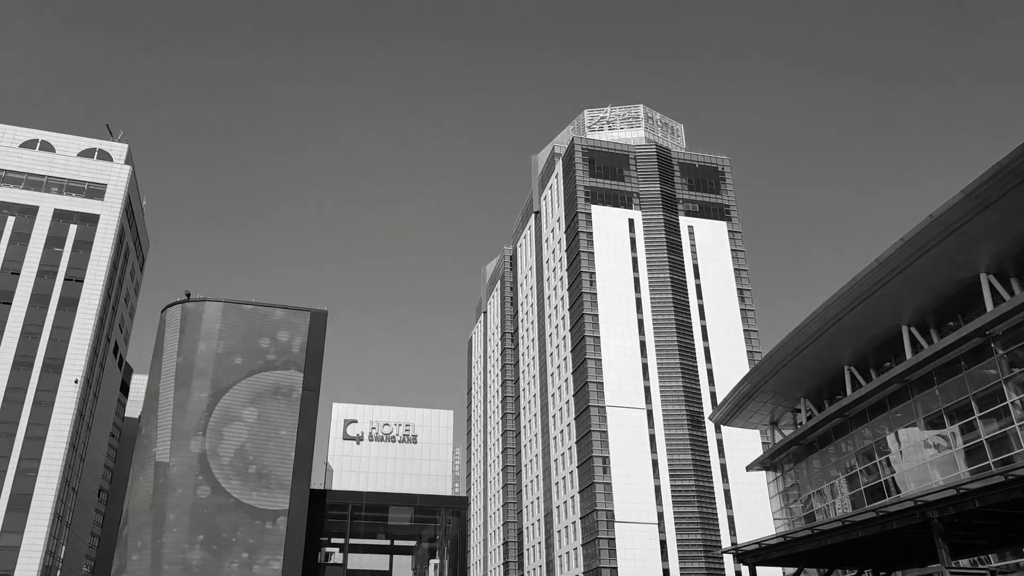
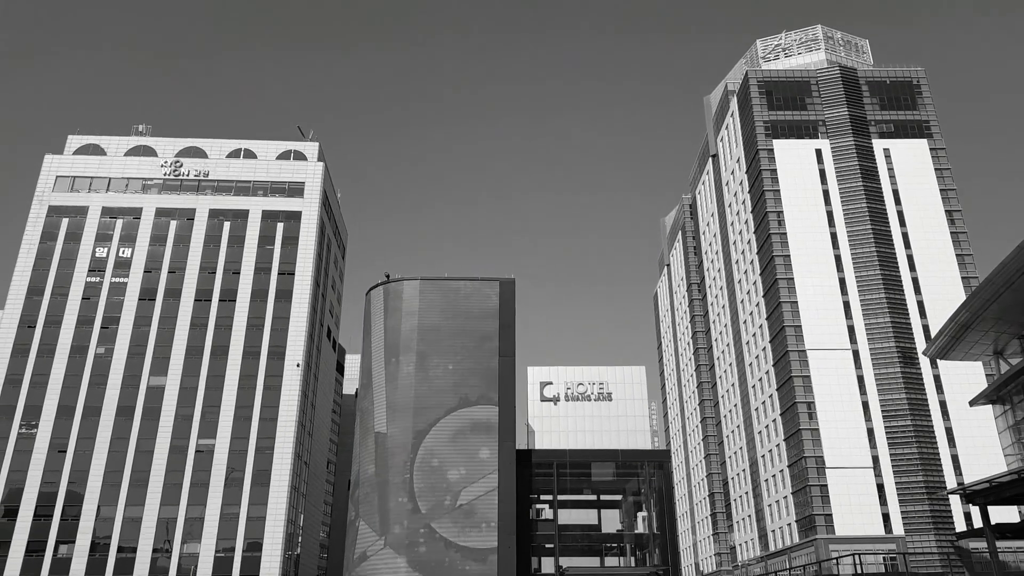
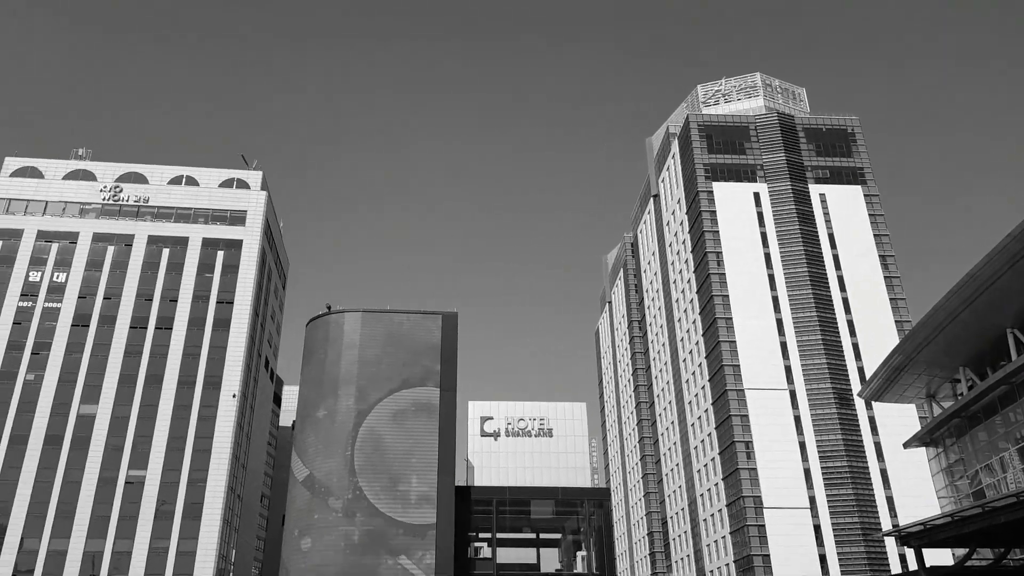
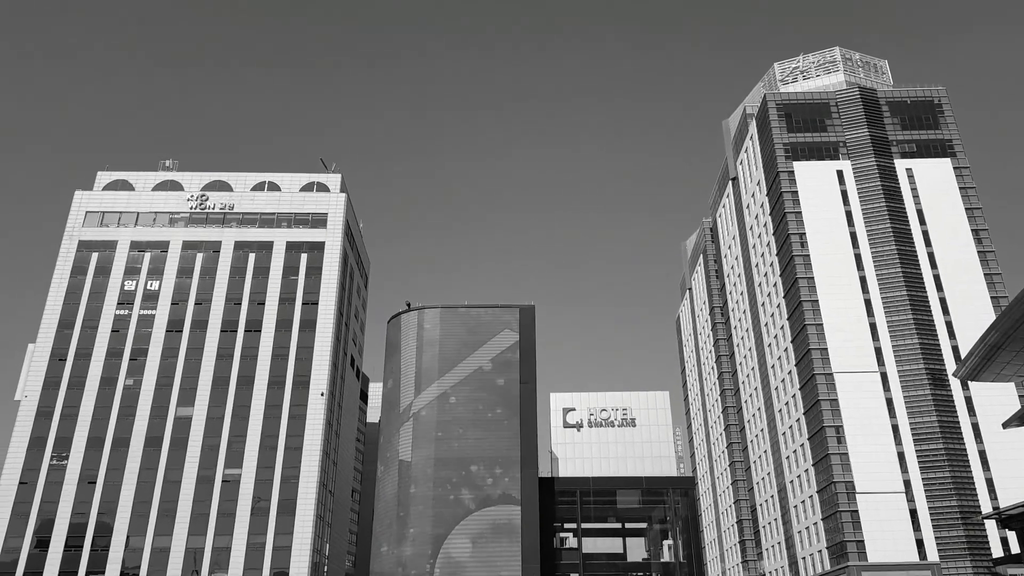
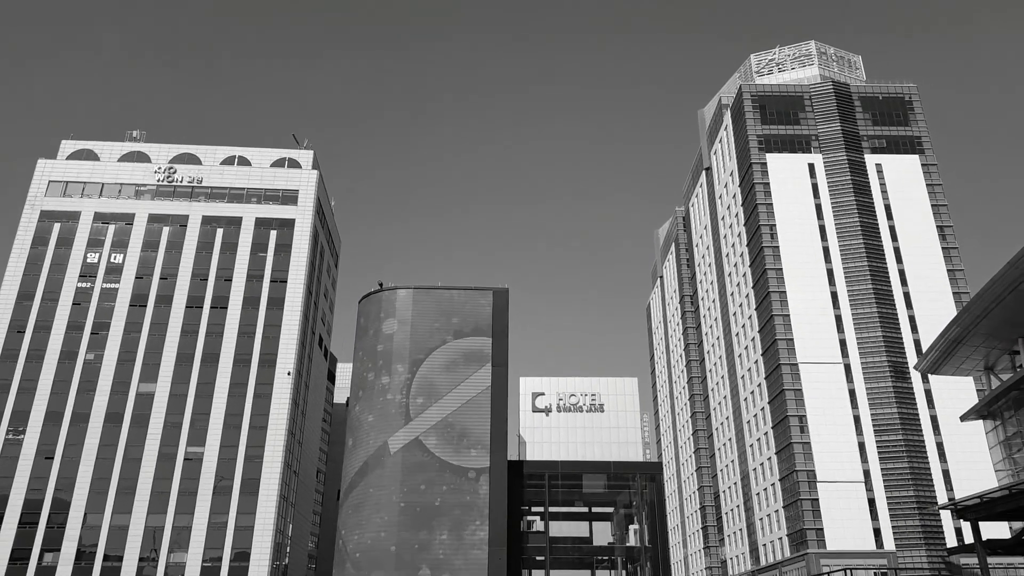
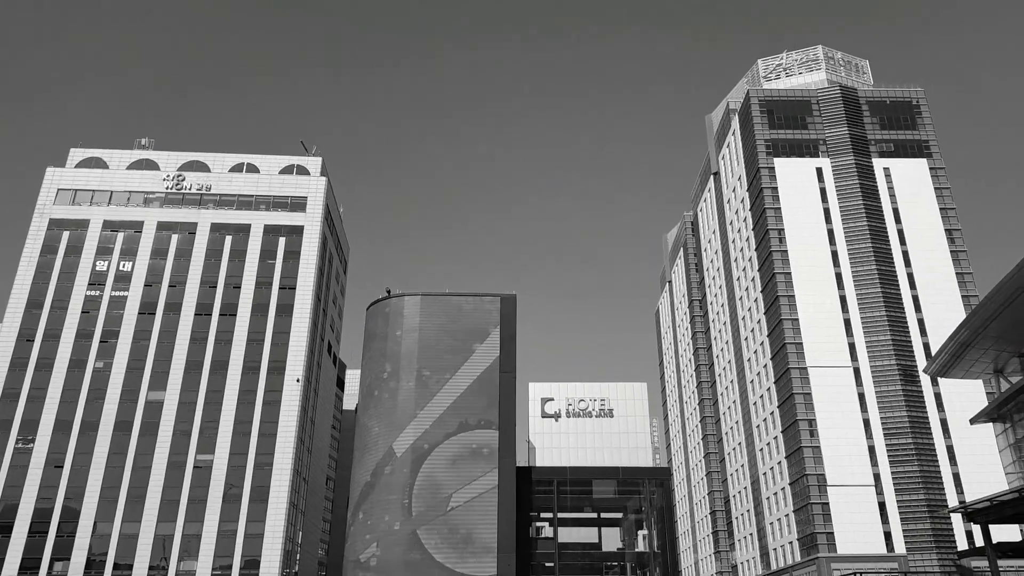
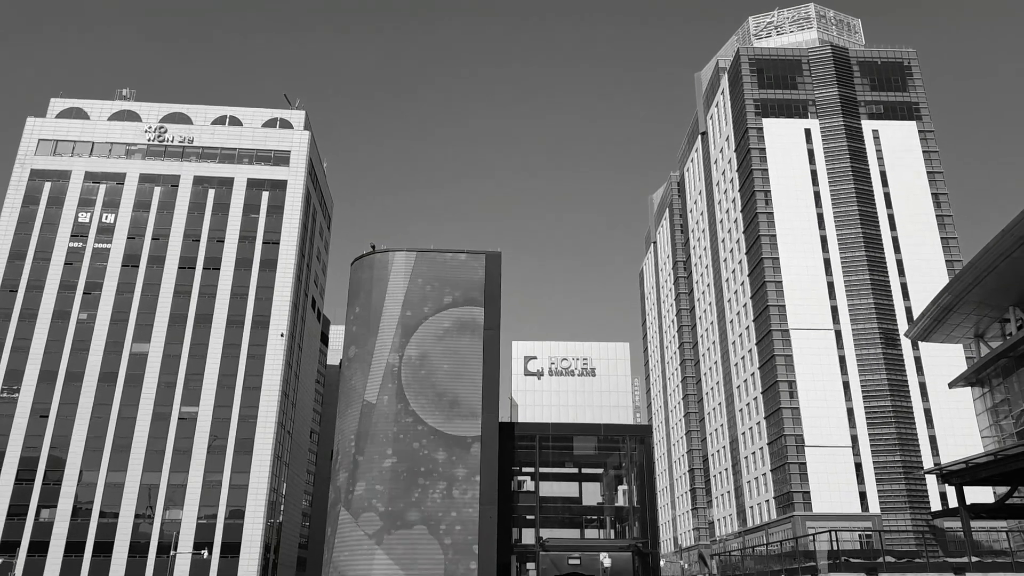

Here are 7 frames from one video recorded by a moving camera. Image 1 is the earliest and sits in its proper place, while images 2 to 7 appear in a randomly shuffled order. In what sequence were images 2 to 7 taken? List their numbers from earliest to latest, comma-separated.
3, 4, 6, 5, 2, 7
